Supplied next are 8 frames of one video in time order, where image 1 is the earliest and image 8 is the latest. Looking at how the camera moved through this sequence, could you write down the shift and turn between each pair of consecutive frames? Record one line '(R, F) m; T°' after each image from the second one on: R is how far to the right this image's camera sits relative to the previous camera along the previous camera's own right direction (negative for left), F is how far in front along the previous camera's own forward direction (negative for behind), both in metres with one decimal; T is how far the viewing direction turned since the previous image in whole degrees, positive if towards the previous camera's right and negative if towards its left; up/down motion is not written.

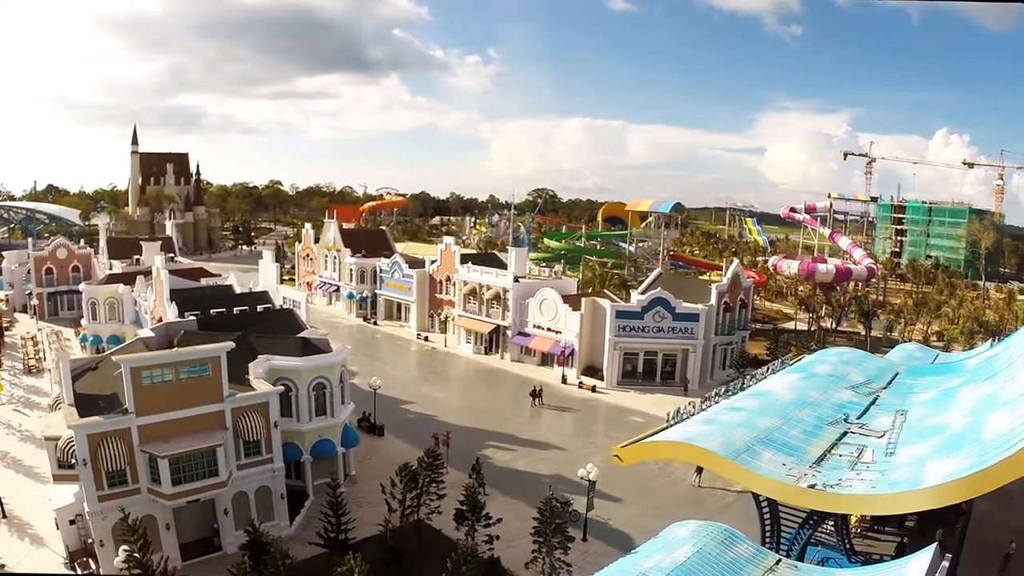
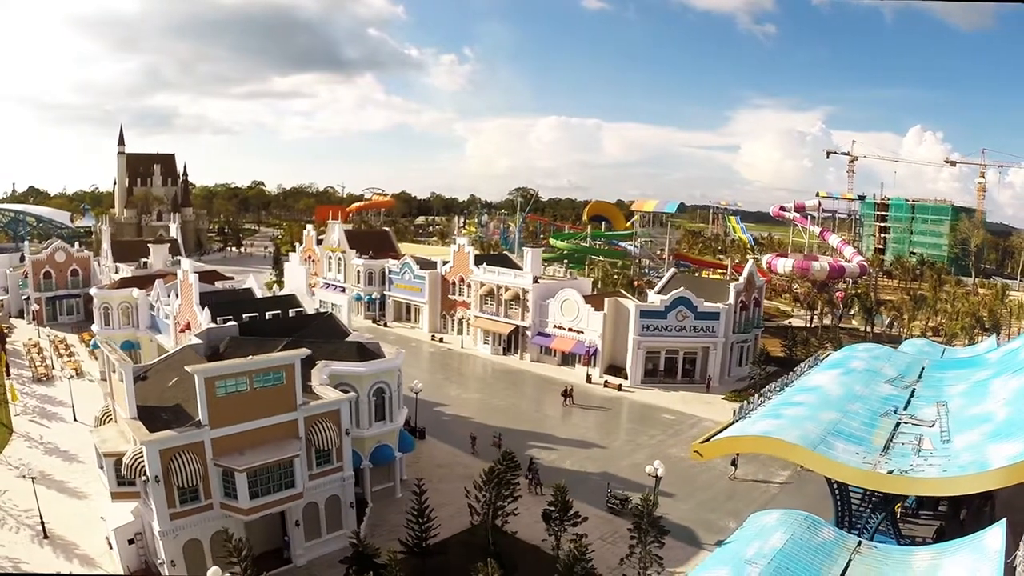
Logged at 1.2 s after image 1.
(-2.9, +0.8) m; +2°
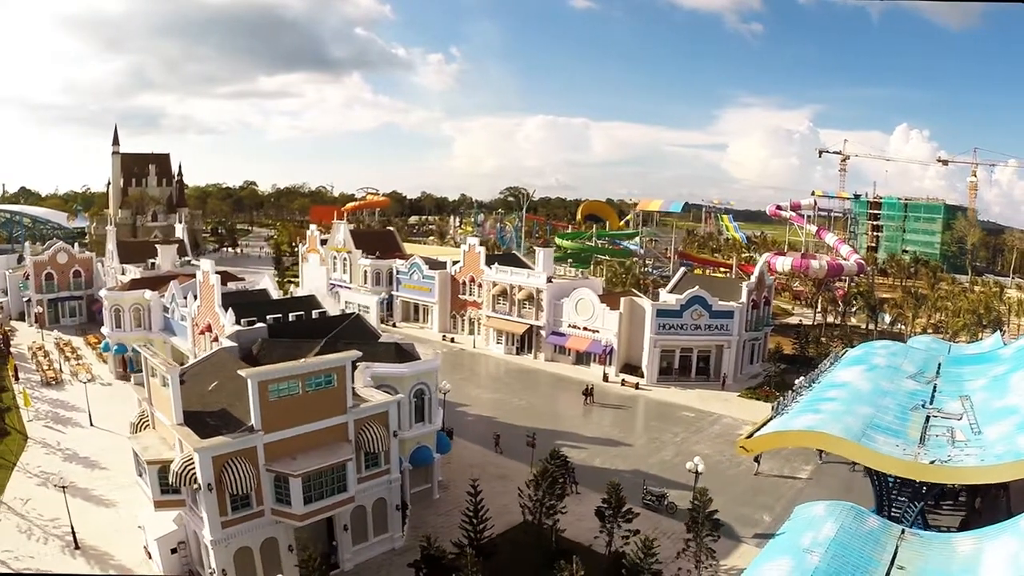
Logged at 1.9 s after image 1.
(-1.7, +0.5) m; +1°
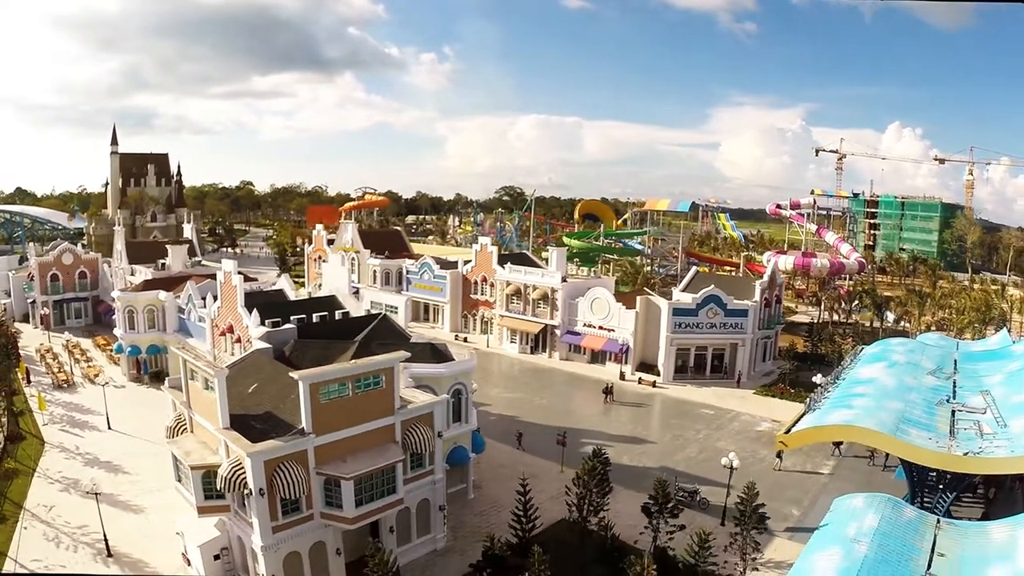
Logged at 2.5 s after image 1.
(-1.5, +0.4) m; +1°
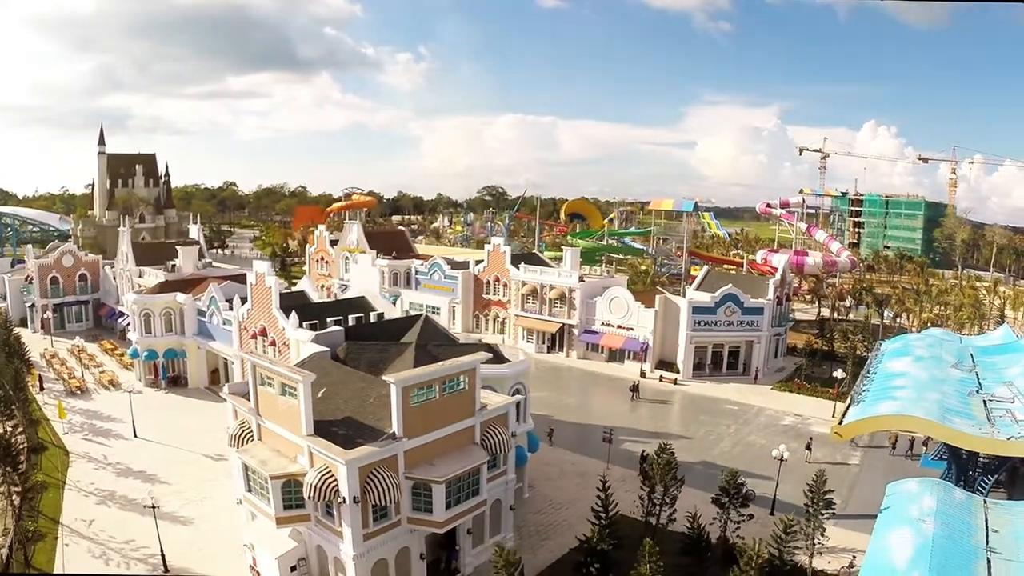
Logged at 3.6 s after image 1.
(-2.6, +0.6) m; +2°
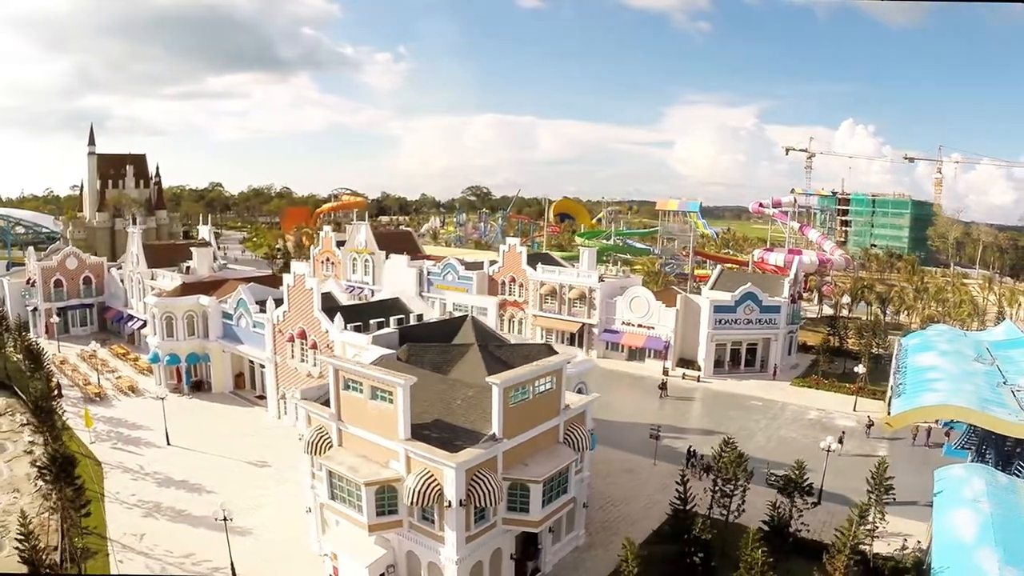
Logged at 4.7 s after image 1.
(-2.6, +0.5) m; +1°
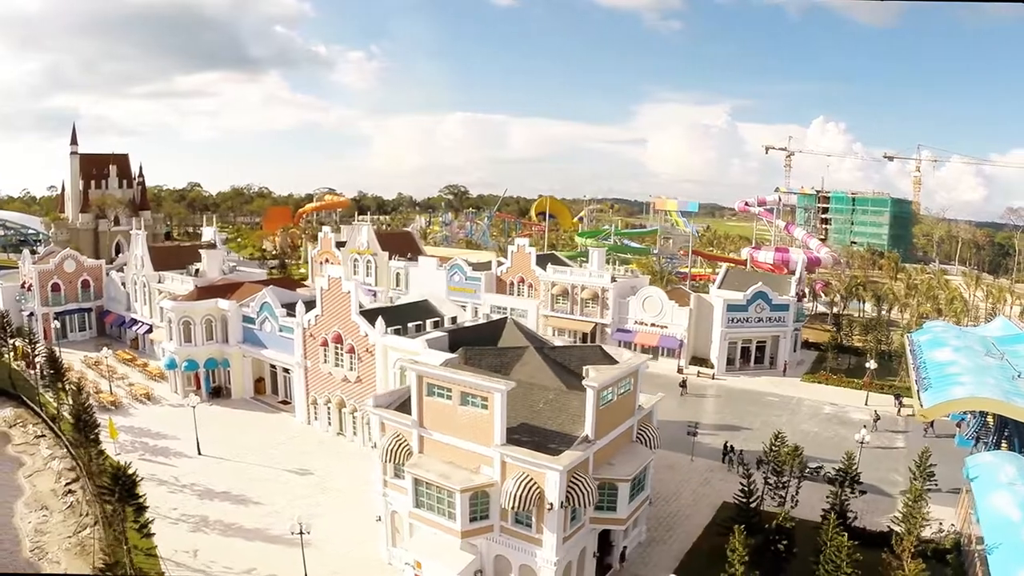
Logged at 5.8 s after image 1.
(-2.5, +0.3) m; +2°
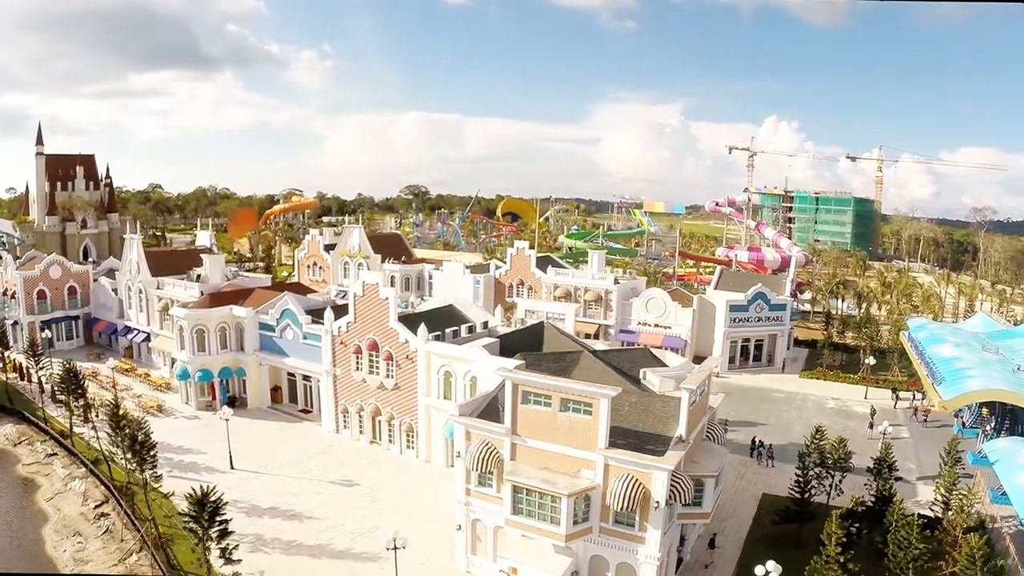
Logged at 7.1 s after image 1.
(-3.0, 0.0) m; +3°
